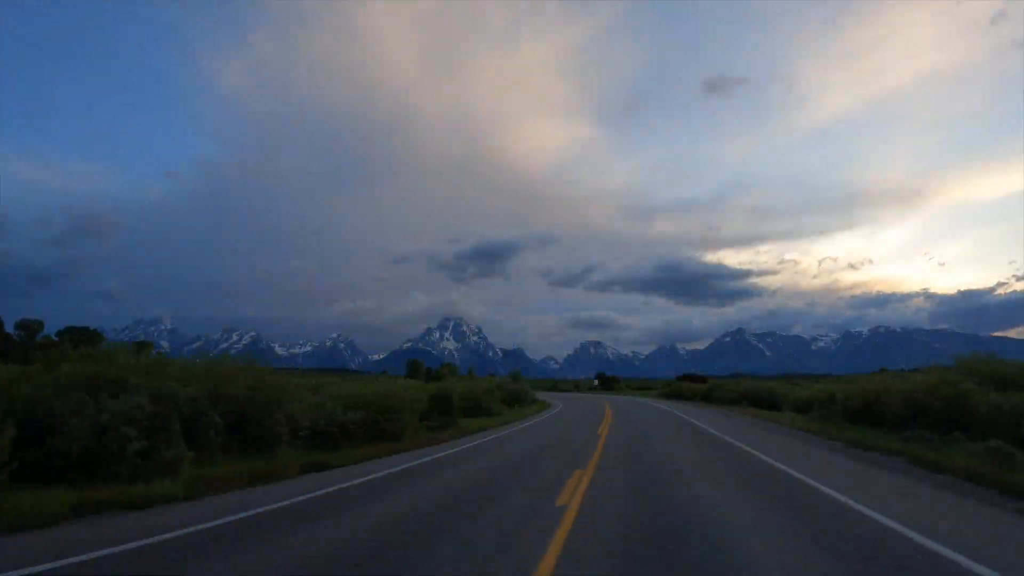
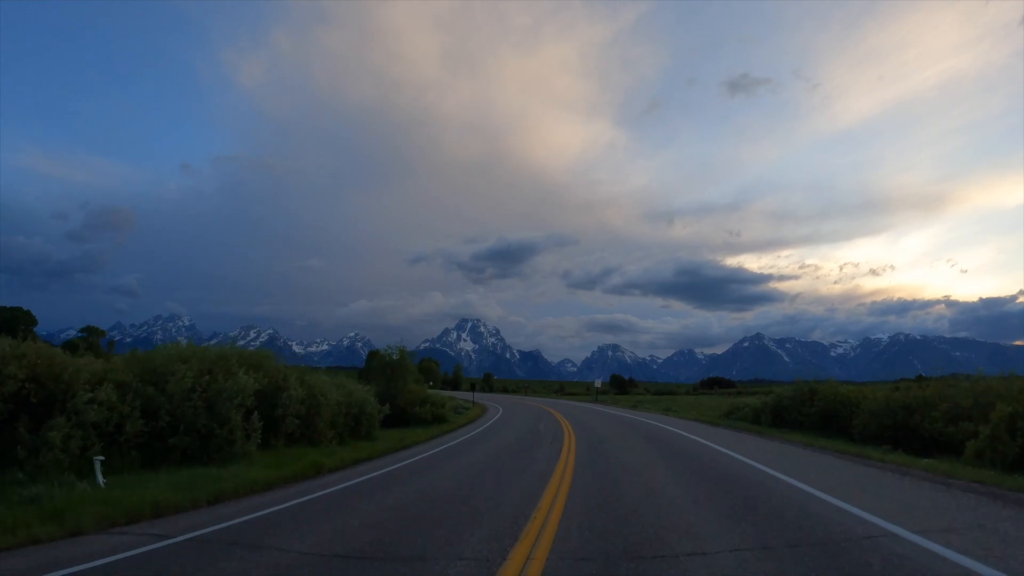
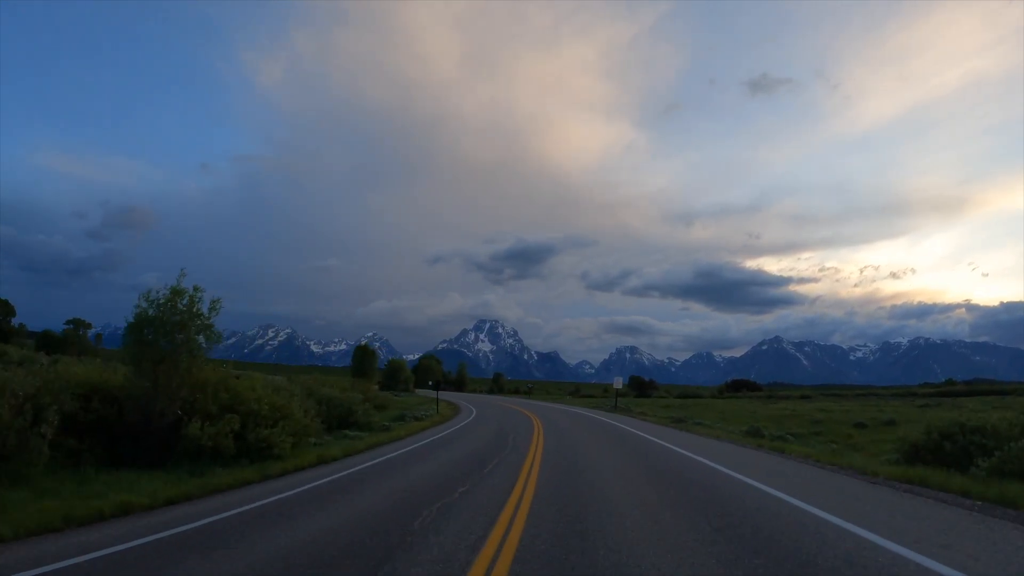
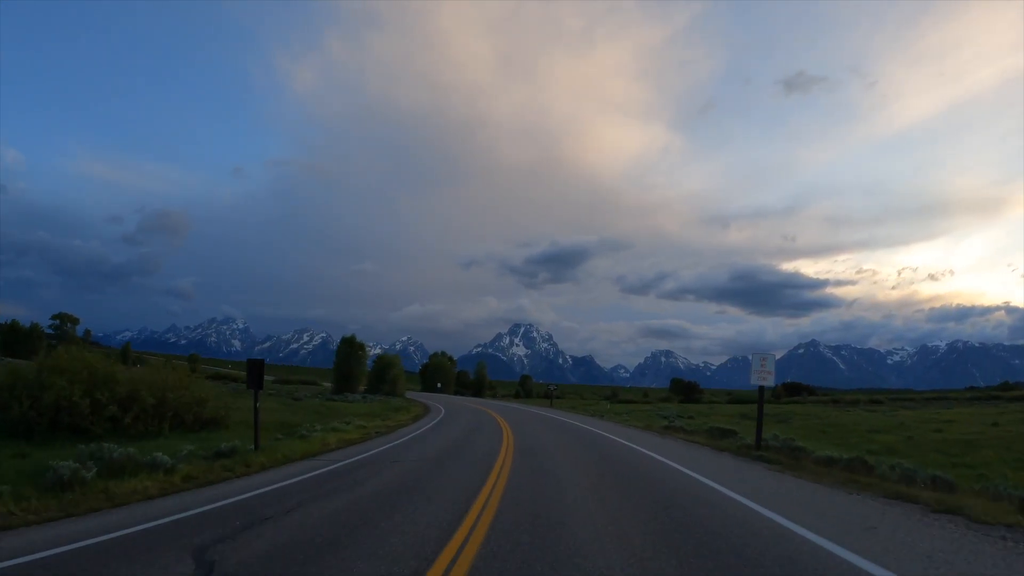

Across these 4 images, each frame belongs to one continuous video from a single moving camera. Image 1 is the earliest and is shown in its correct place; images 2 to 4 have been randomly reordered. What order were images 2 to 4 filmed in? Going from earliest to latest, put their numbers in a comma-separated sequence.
2, 3, 4
